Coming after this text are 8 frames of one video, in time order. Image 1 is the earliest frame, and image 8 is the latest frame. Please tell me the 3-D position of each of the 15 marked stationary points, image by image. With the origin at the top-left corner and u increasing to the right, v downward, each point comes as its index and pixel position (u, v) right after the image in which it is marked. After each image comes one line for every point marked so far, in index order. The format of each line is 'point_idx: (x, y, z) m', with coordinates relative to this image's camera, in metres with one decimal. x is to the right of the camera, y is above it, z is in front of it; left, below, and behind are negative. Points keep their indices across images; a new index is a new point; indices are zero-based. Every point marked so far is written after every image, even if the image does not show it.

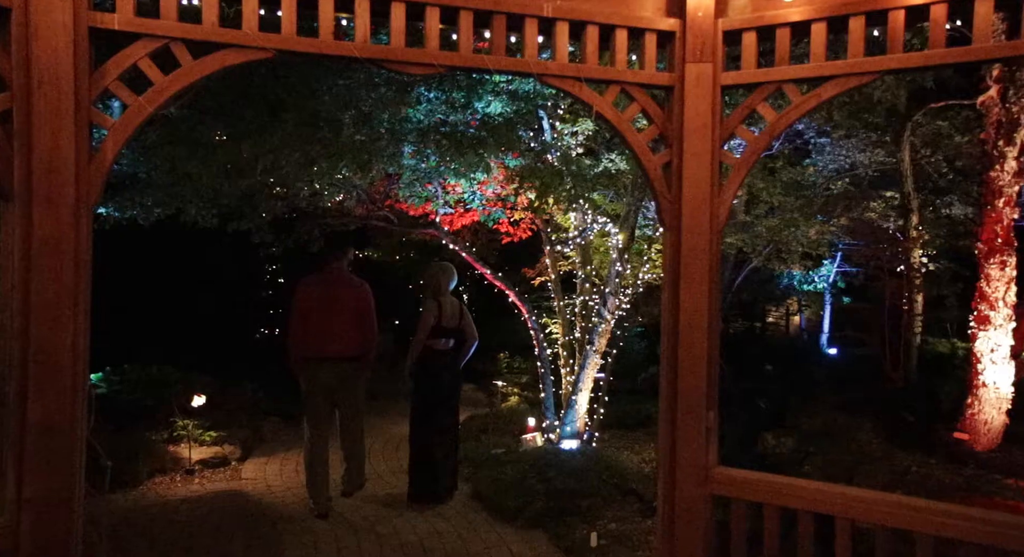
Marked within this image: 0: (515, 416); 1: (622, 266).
0: (+0.1, -1.8, +9.7) m
1: (+1.2, +0.1, +7.8) m
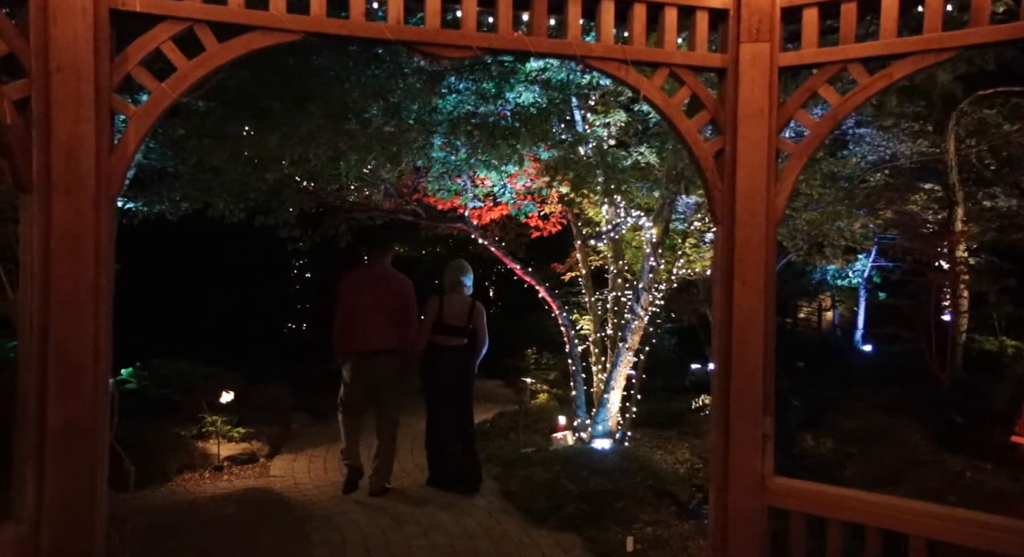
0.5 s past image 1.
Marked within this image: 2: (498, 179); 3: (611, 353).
0: (+0.4, -1.8, +9.5) m
1: (+1.5, +0.2, +7.5) m
2: (-0.1, +1.1, +7.6) m
3: (+1.1, -0.9, +8.1) m
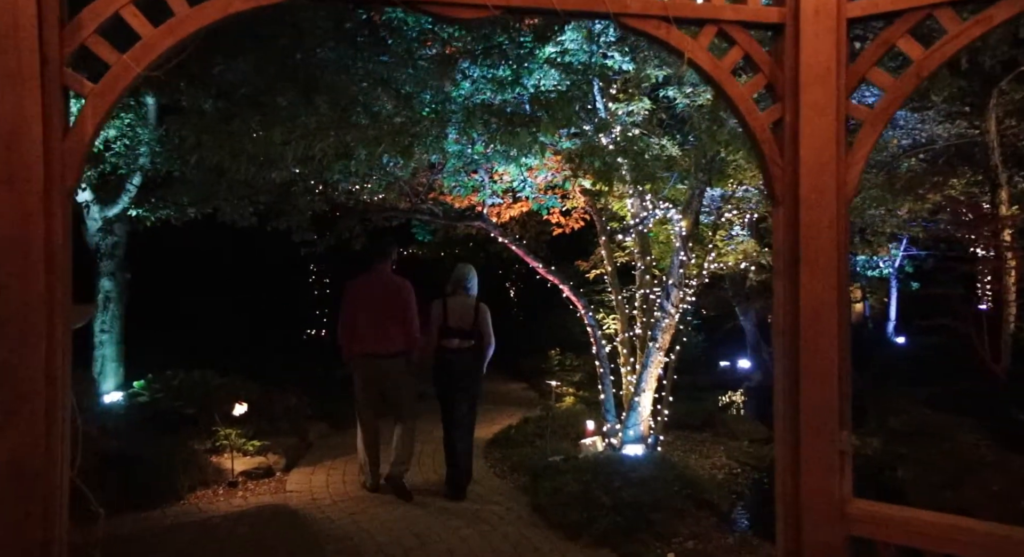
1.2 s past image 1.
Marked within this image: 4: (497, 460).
0: (+0.8, -1.8, +9.1) m
1: (+1.7, +0.2, +7.1) m
2: (0.0, +1.1, +7.2) m
3: (+1.4, -0.8, +7.7) m
4: (-0.2, -2.0, +7.9) m
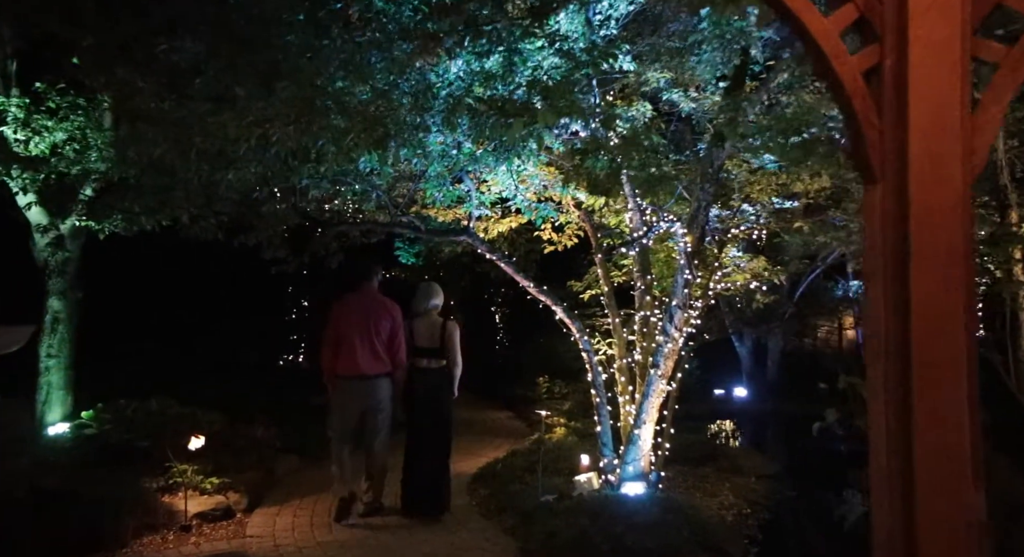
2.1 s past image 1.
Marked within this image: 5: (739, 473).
0: (+0.6, -2.0, +8.4) m
1: (+1.6, 0.0, +6.5) m
2: (-0.1, +0.9, +6.6) m
3: (+1.3, -1.0, +7.1) m
4: (-0.3, -2.2, +7.2) m
5: (+2.6, -2.2, +8.3) m
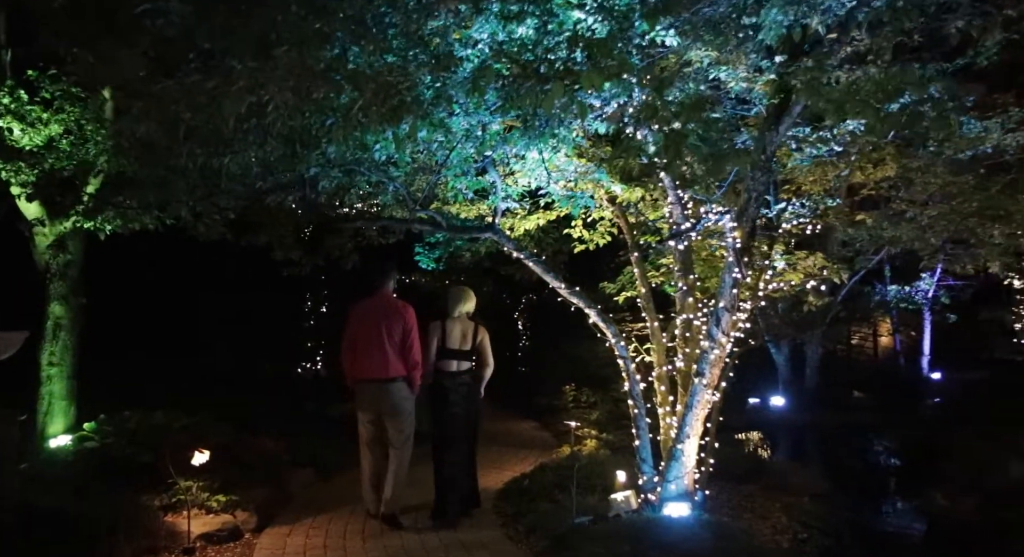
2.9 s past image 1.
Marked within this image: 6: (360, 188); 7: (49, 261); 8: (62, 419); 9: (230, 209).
0: (+0.9, -2.0, +7.8) m
1: (+1.9, +0.1, +5.9) m
2: (+0.2, +0.9, +6.0) m
3: (+1.5, -1.0, +6.5) m
4: (0.0, -2.2, +6.6) m
5: (+2.9, -2.2, +7.6) m
6: (-1.2, +0.7, +5.7) m
7: (-4.8, +0.2, +7.6) m
8: (-4.8, -1.5, +7.6) m
9: (-2.4, +0.6, +6.2) m
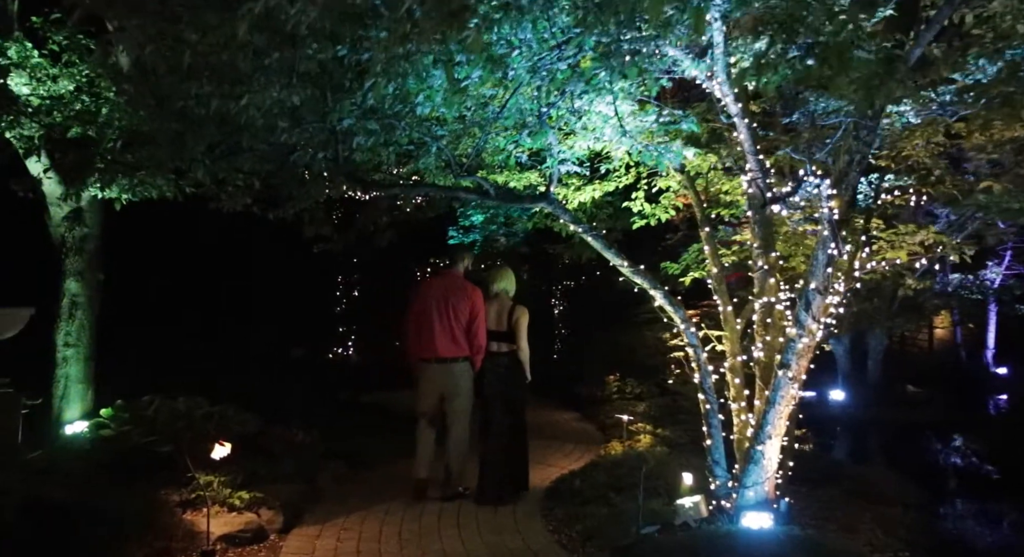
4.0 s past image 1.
0: (+1.4, -1.8, +7.1) m
1: (+2.3, +0.2, +5.1) m
2: (+0.6, +1.1, +5.3) m
3: (+2.0, -0.9, +5.7) m
4: (+0.4, -2.0, +5.9) m
5: (+3.4, -2.1, +6.8) m
6: (-0.8, +0.9, +5.0) m
7: (-4.3, +0.4, +7.0) m
8: (-4.3, -1.2, +7.1) m
9: (-2.0, +0.8, +5.5) m
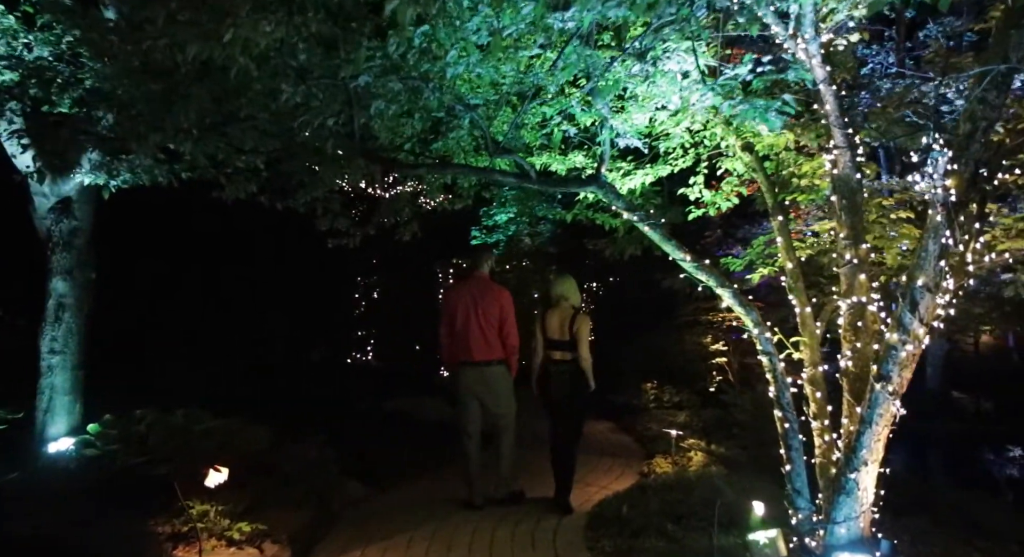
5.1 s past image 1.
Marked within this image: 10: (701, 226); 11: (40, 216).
0: (+1.7, -1.8, +6.2) m
1: (+2.6, +0.2, +4.2) m
2: (+0.9, +1.1, +4.4) m
3: (+2.3, -0.8, +4.8) m
4: (+0.7, -2.0, +5.1) m
5: (+3.7, -2.0, +5.9) m
6: (-0.5, +0.9, +4.2) m
7: (-4.0, +0.5, +6.3) m
8: (-3.9, -1.2, +6.4) m
9: (-1.7, +0.8, +4.8) m
10: (+2.6, +0.7, +10.0) m
11: (-4.2, +0.5, +6.4) m
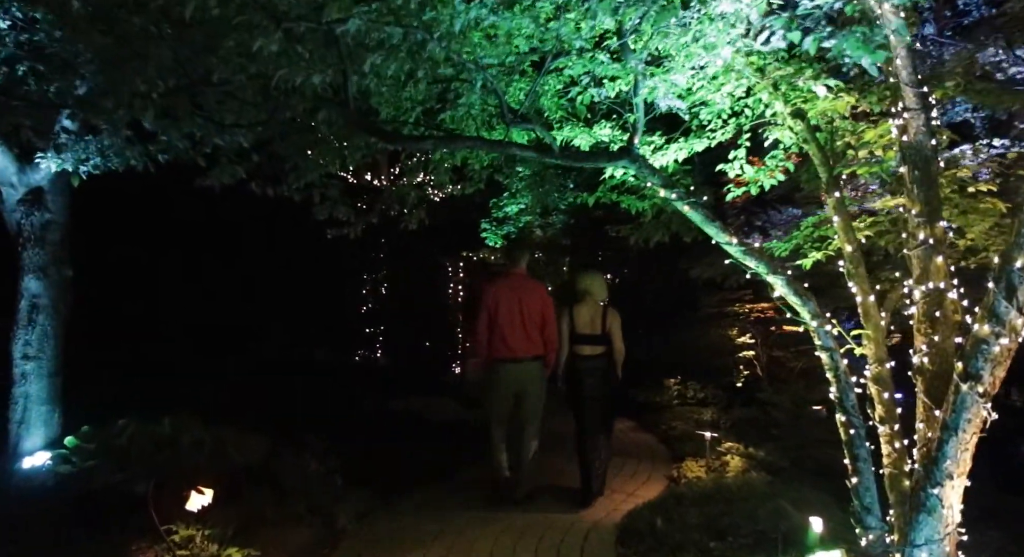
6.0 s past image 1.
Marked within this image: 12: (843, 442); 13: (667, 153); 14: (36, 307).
0: (+1.9, -1.7, +5.6) m
1: (+2.7, +0.3, +3.5) m
2: (+1.0, +1.2, +3.8) m
3: (+2.4, -0.7, +4.1) m
4: (+0.9, -1.9, +4.4) m
5: (+3.9, -1.9, +5.2) m
6: (-0.4, +1.0, +3.6) m
7: (-3.9, +0.5, +5.7) m
8: (-3.8, -1.2, +5.8) m
9: (-1.6, +0.9, +4.2) m
10: (+2.8, +0.9, +9.4) m
11: (-4.0, +0.6, +5.8) m
12: (+1.9, -1.0, +4.3) m
13: (+1.0, +0.8, +4.7) m
14: (-3.8, -0.2, +5.8) m
